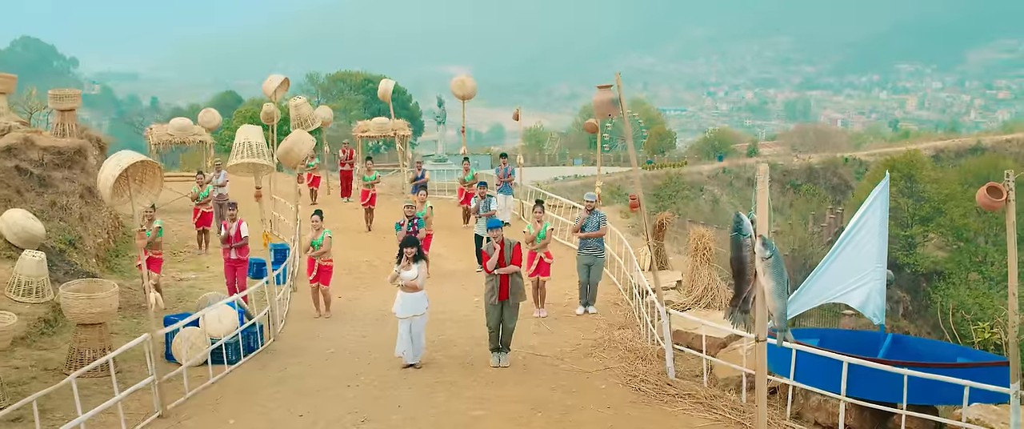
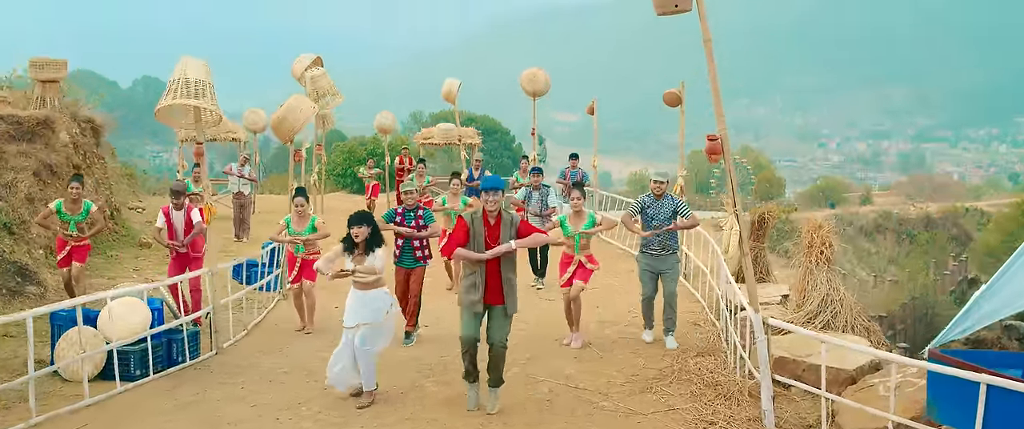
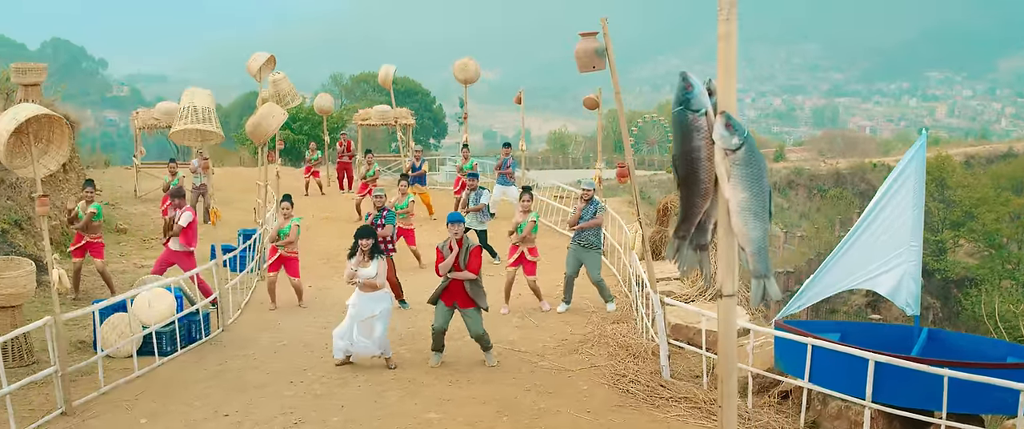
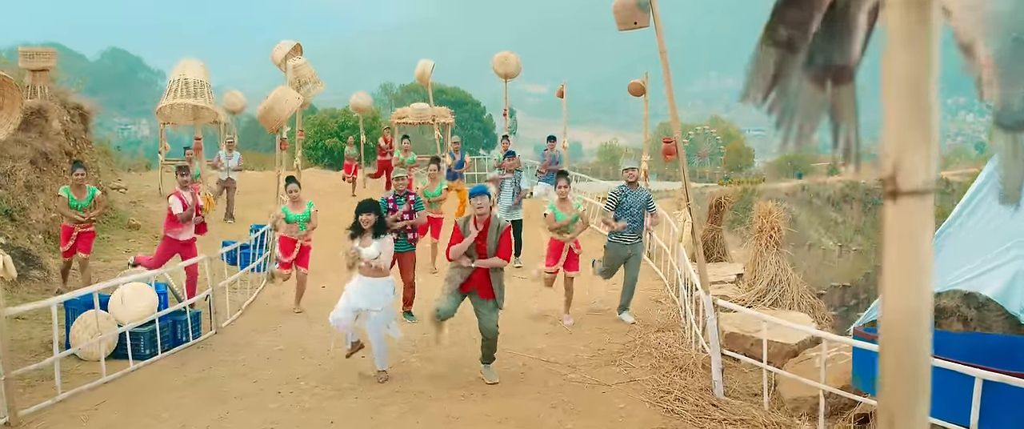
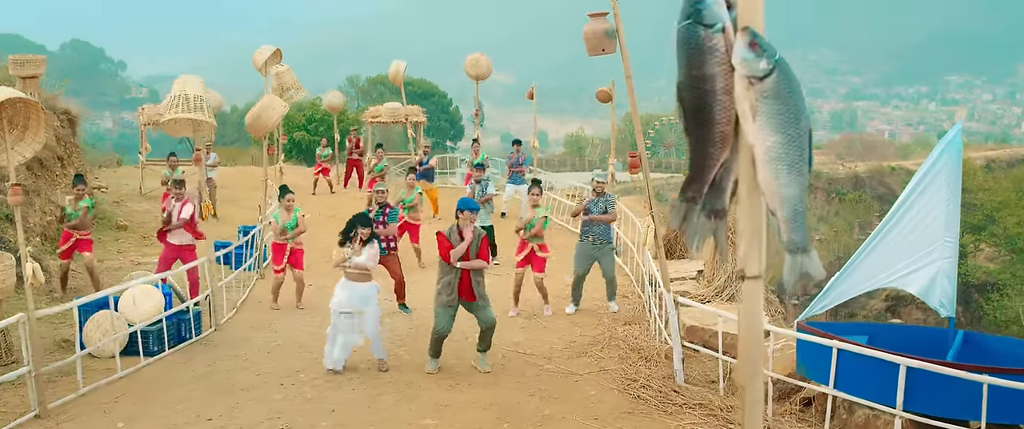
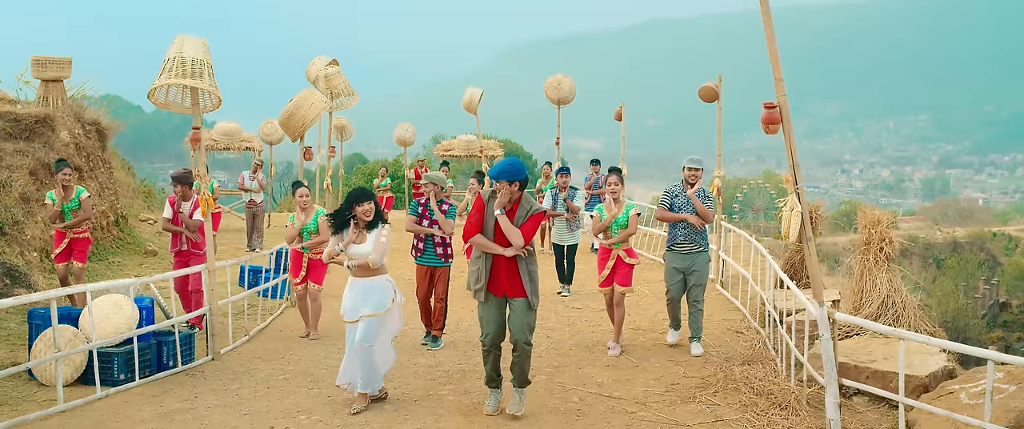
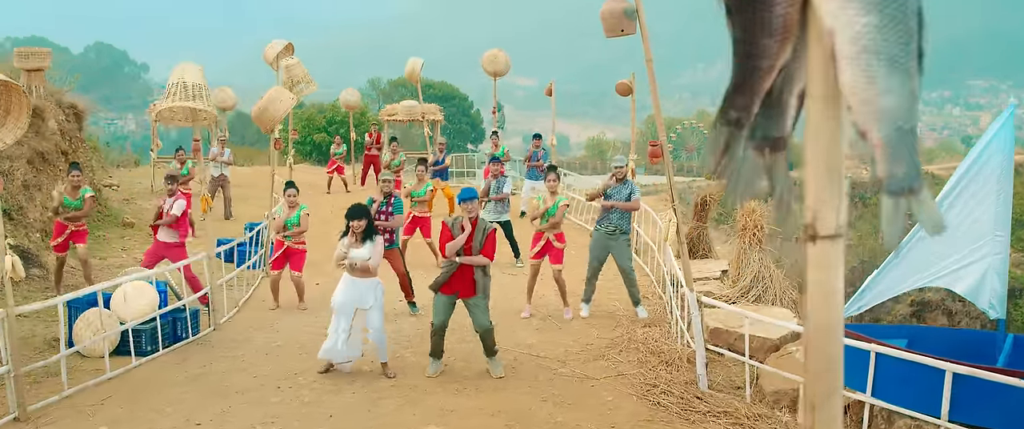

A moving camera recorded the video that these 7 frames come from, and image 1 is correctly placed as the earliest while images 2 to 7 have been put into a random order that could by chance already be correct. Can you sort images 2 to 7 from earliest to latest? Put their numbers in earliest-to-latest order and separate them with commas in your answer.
3, 5, 7, 4, 2, 6
